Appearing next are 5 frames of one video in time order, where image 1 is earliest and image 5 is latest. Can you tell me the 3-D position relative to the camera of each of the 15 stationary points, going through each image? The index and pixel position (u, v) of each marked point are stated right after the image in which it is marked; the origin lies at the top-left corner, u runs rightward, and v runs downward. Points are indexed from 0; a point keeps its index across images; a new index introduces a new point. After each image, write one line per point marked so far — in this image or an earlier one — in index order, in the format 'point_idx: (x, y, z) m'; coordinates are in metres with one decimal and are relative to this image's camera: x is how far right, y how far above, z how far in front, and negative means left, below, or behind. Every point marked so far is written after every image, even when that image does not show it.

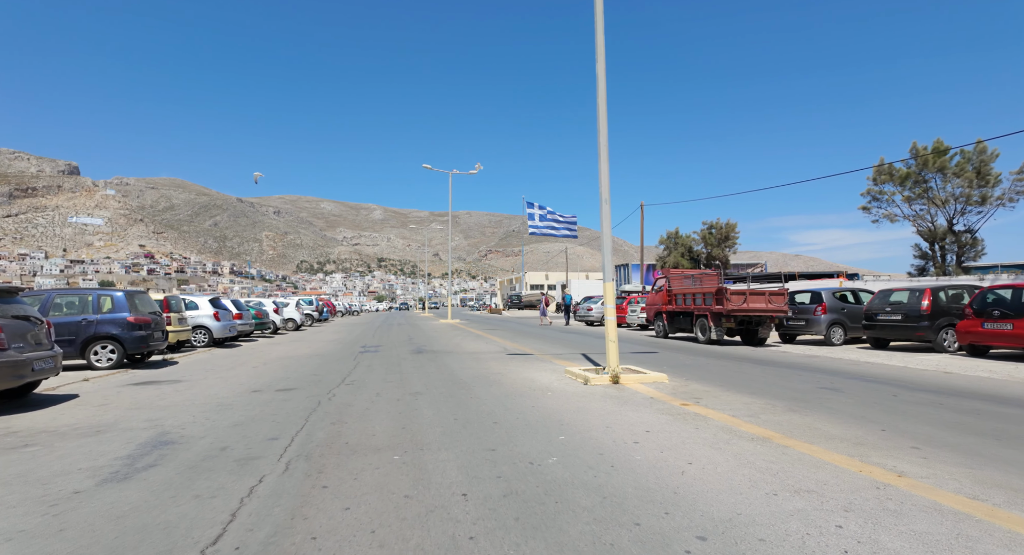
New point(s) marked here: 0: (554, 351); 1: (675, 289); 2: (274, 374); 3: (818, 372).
0: (+1.2, -2.1, +15.5) m
1: (+5.9, -0.4, +19.5) m
2: (-5.0, -2.0, +11.3) m
3: (+5.9, -1.8, +10.5) m
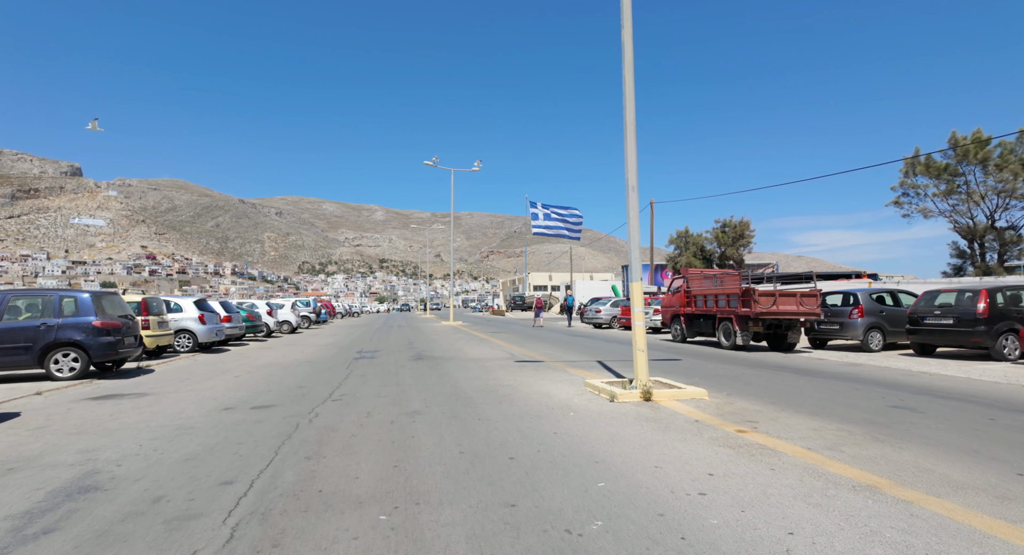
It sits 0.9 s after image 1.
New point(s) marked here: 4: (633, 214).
0: (+1.4, -2.1, +14.2) m
1: (+6.1, -0.4, +18.1) m
2: (-4.8, -2.0, +10.1) m
3: (+6.1, -1.8, +9.2) m
4: (+1.9, +1.0, +8.6) m
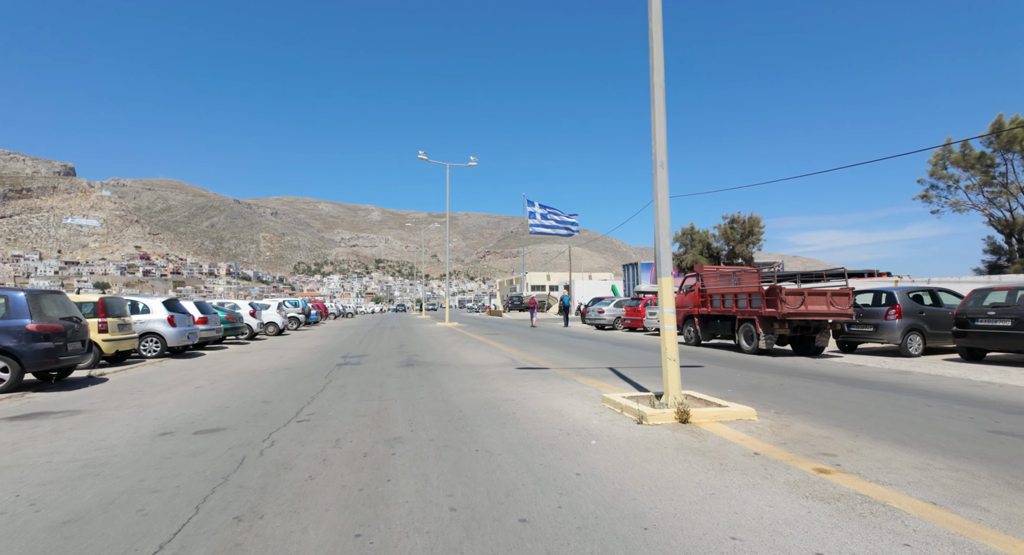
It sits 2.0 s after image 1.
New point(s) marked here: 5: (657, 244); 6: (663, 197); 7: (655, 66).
0: (+1.4, -2.0, +12.7) m
1: (+6.1, -0.4, +16.7) m
2: (-4.8, -2.0, +8.5) m
3: (+6.2, -1.7, +7.7) m
4: (+2.0, +1.1, +7.1) m
5: (+1.9, +0.4, +7.2) m
6: (+2.0, +1.1, +7.1) m
7: (+1.9, +2.9, +7.3) m
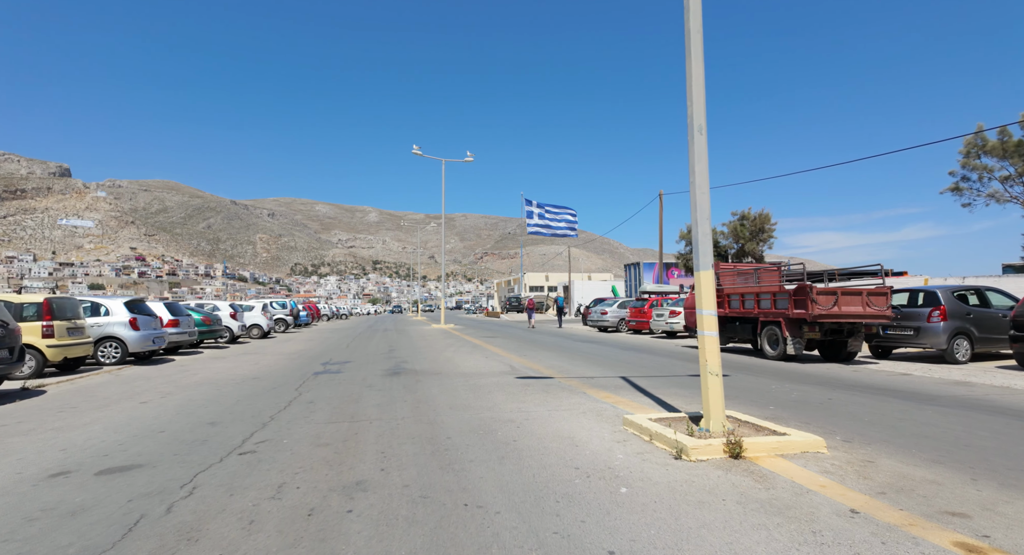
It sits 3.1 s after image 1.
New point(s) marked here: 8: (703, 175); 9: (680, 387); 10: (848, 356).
0: (+1.4, -2.0, +11.3) m
1: (+6.1, -0.3, +15.3) m
2: (-4.8, -1.9, +7.1) m
3: (+6.2, -1.7, +6.3) m
4: (+2.0, +1.2, +5.7) m
5: (+1.9, +0.5, +5.7) m
6: (+2.0, +1.1, +5.6) m
7: (+1.9, +2.9, +5.9) m
8: (+2.0, +1.1, +5.7) m
9: (+2.9, -1.9, +9.3) m
10: (+8.1, -1.9, +12.9) m
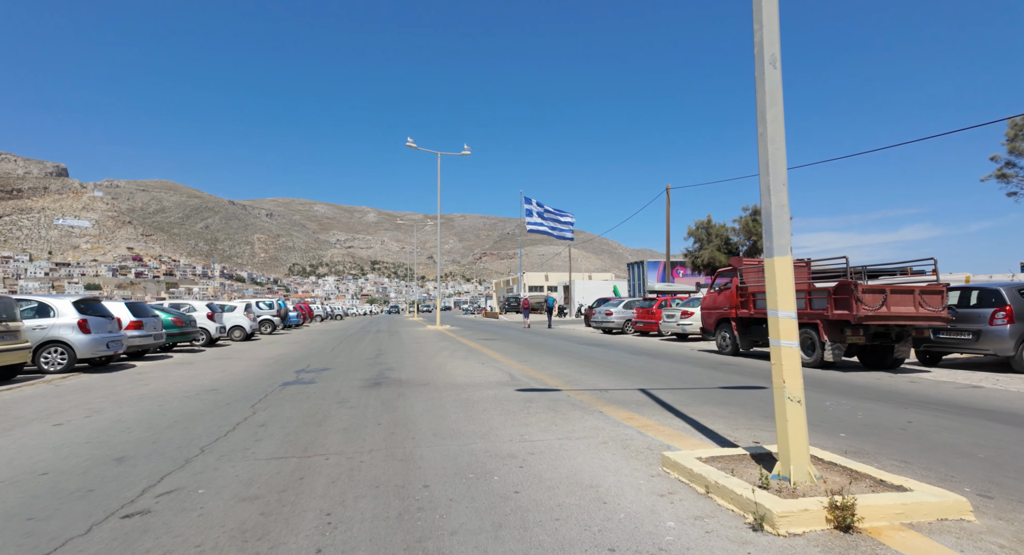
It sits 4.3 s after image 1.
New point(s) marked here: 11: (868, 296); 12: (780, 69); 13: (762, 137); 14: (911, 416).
0: (+1.4, -1.9, +9.7) m
1: (+6.1, -0.2, +13.7) m
2: (-4.8, -1.8, +5.4) m
3: (+6.2, -1.6, +4.7) m
4: (+2.0, +1.3, +4.1) m
5: (+1.9, +0.6, +4.1) m
6: (+2.0, +1.2, +4.0) m
7: (+1.9, +3.0, +4.3) m
8: (+2.0, +1.2, +4.0) m
9: (+2.9, -1.8, +7.7) m
10: (+8.1, -1.8, +11.3) m
11: (+7.0, -0.4, +10.6) m
12: (+2.0, +1.6, +4.1) m
13: (+2.0, +1.1, +4.2) m
14: (+4.9, -1.7, +6.6) m
